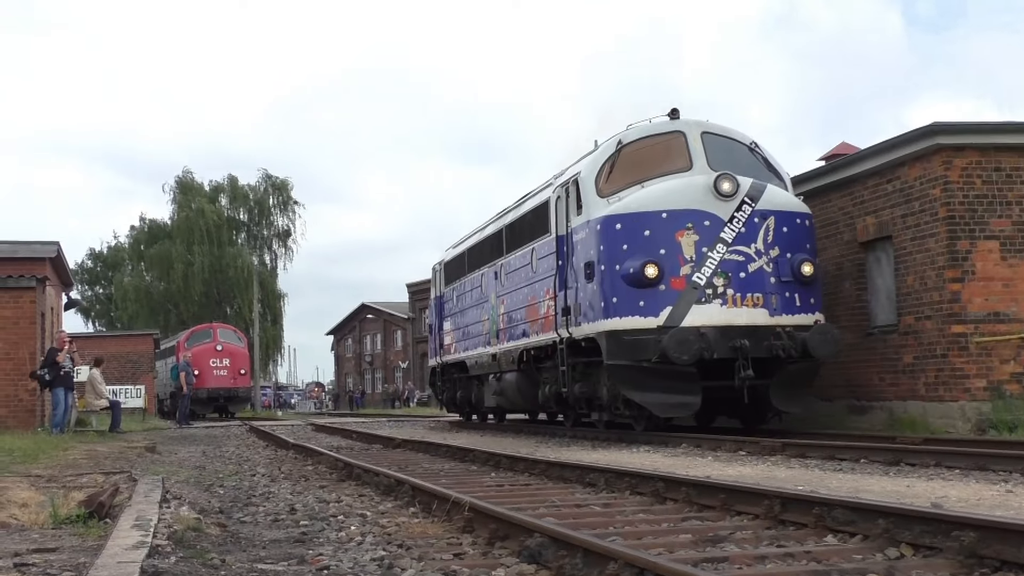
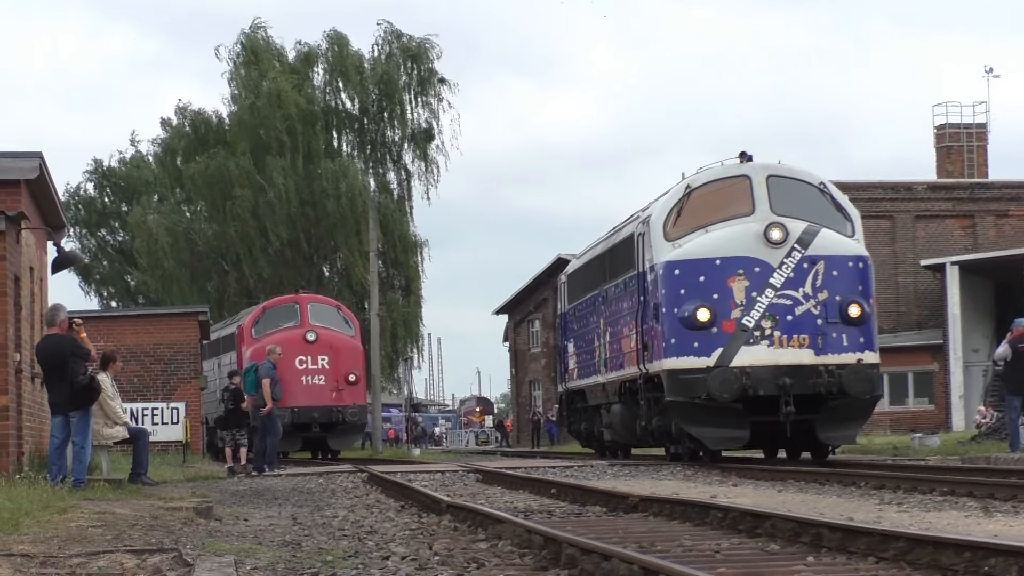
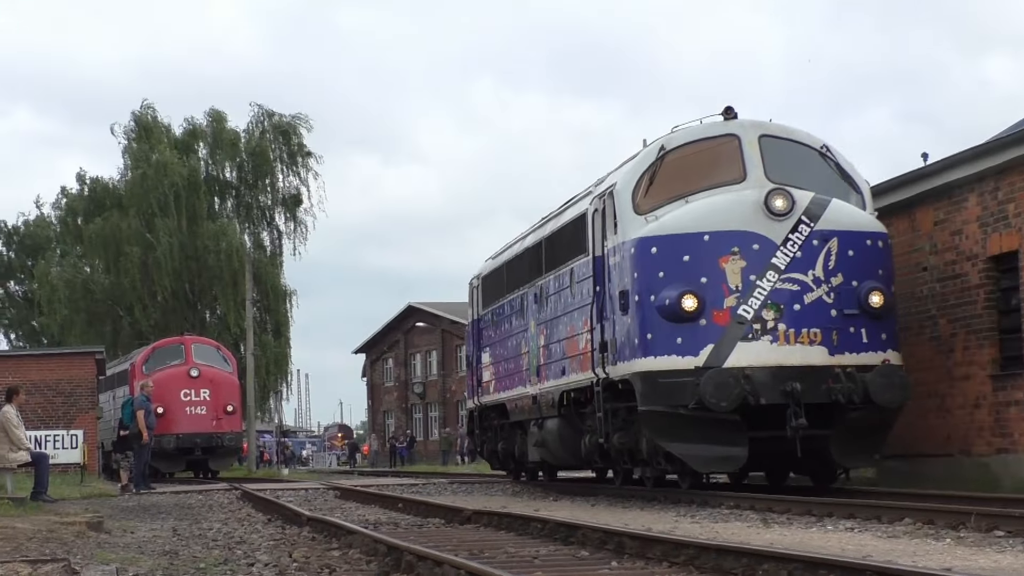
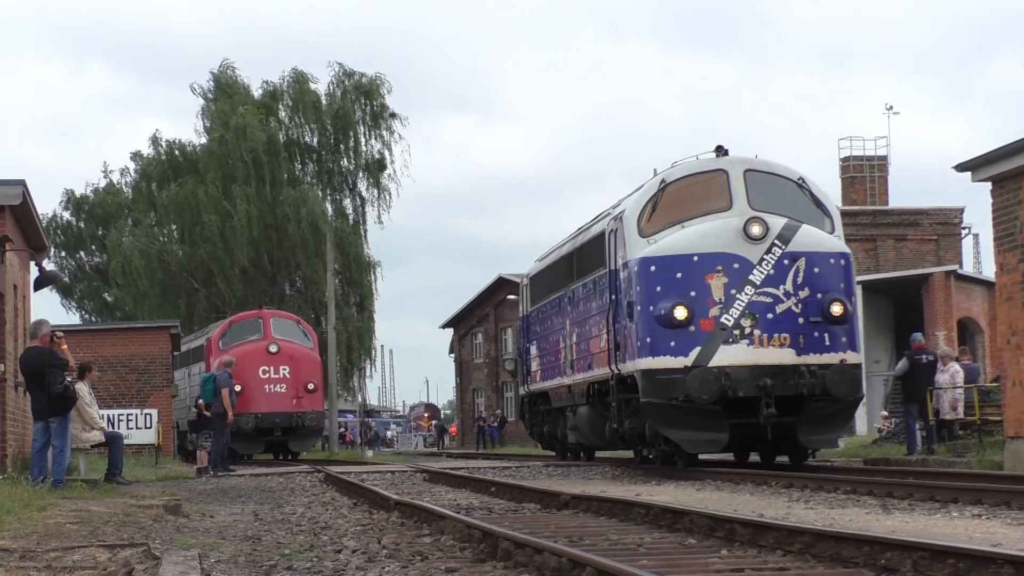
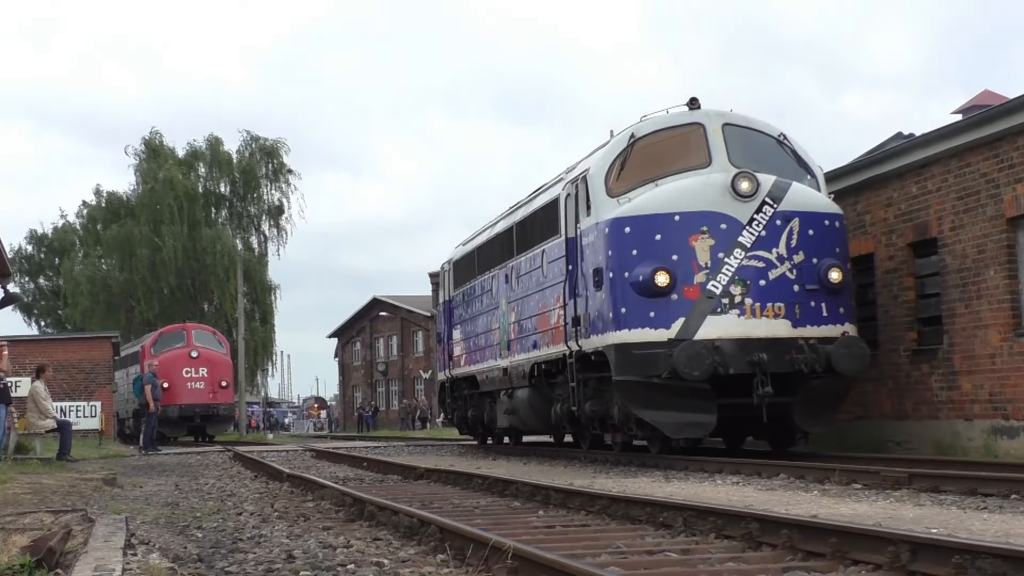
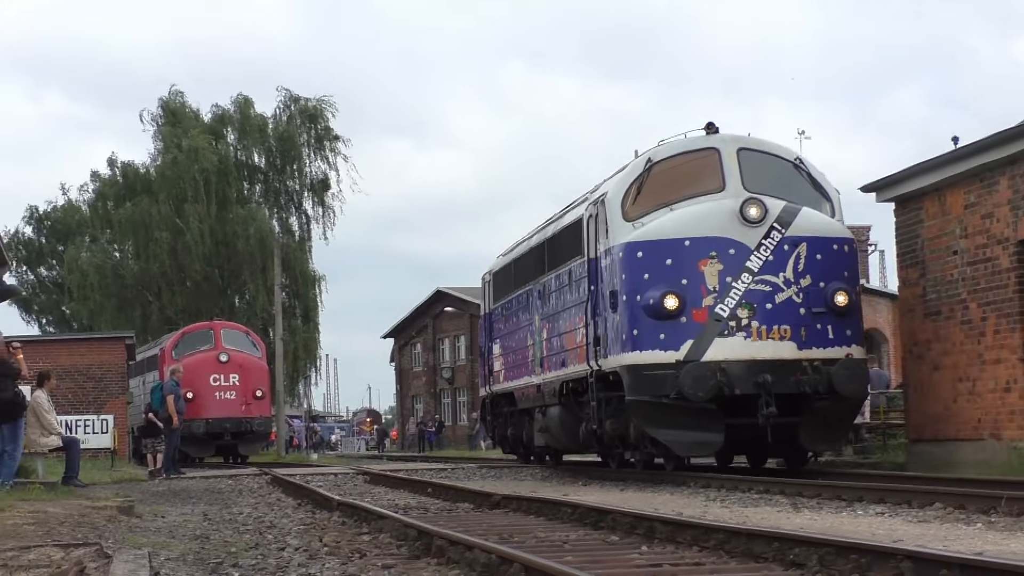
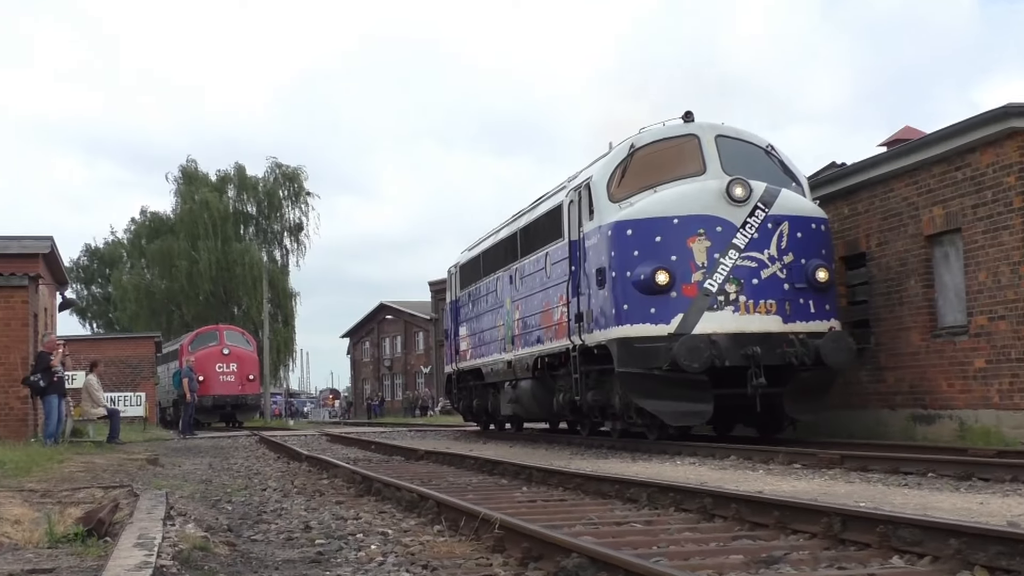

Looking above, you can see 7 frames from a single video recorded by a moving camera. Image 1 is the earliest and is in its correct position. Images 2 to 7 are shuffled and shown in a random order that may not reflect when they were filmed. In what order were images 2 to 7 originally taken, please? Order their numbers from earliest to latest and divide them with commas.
7, 5, 3, 6, 4, 2
